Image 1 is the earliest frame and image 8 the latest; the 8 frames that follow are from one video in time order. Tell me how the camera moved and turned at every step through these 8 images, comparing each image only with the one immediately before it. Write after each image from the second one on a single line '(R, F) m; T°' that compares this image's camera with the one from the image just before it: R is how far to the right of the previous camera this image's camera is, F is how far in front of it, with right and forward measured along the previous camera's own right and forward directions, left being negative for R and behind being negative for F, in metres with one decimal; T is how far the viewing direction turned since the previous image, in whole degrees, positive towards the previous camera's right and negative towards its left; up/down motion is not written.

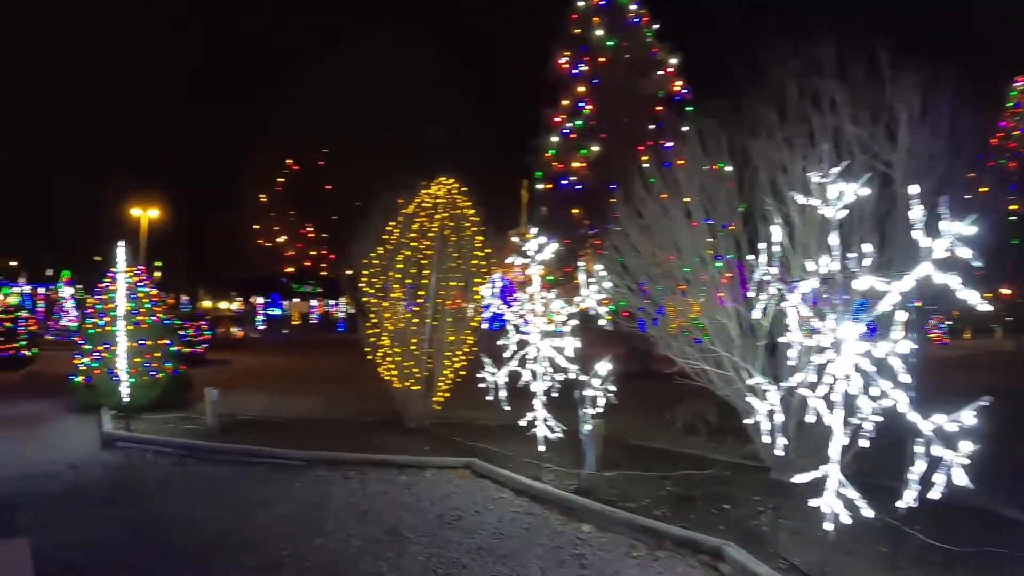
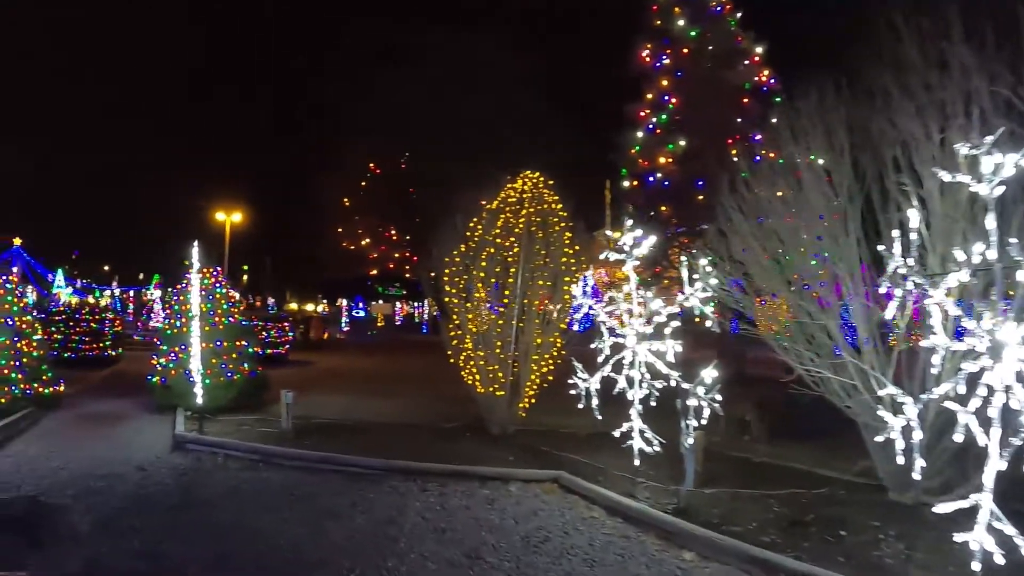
(-0.1, +0.8) m; -4°
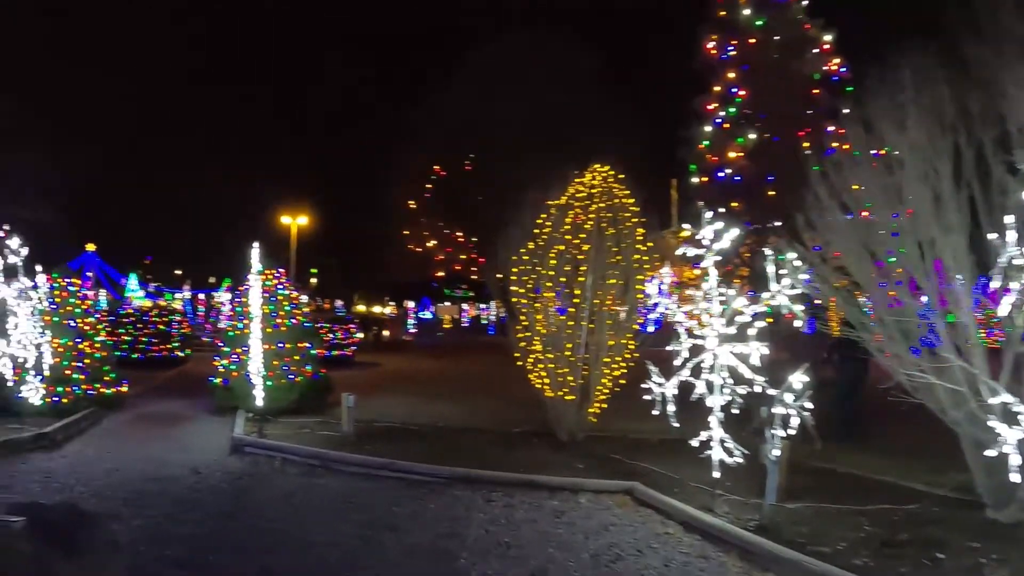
(0.0, +0.5) m; -3°
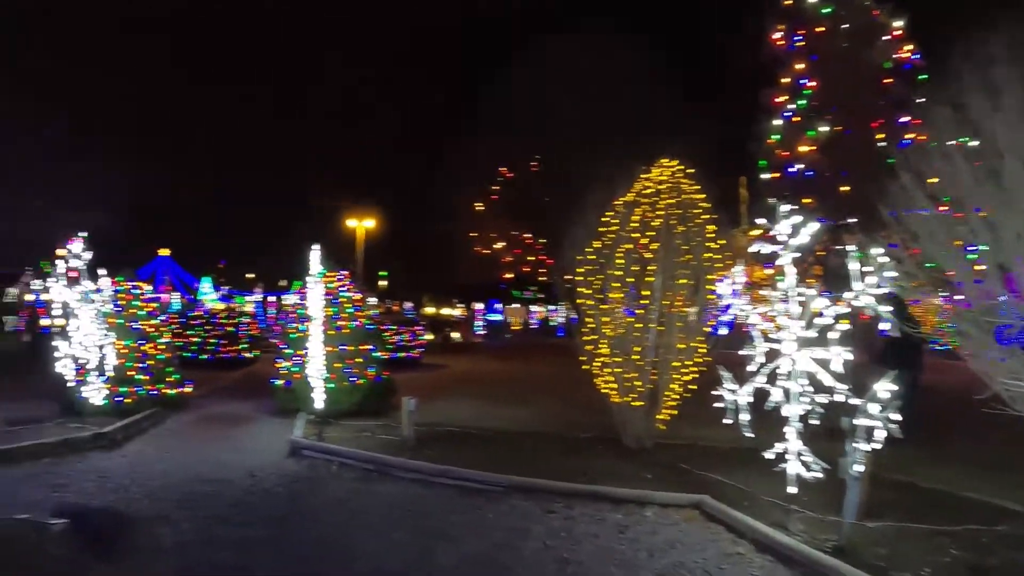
(+0.1, +0.4) m; -4°
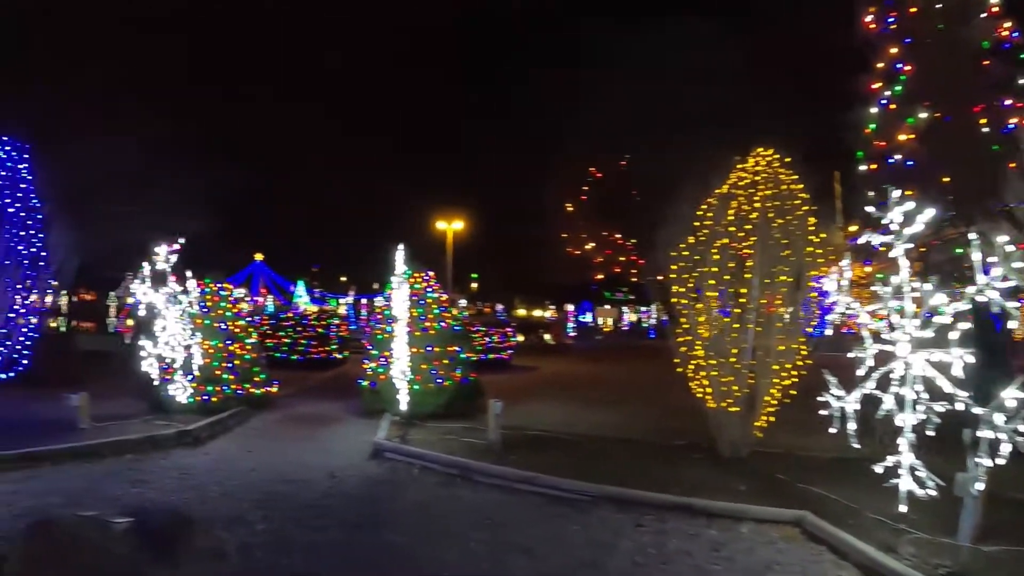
(0.0, +0.4) m; -5°
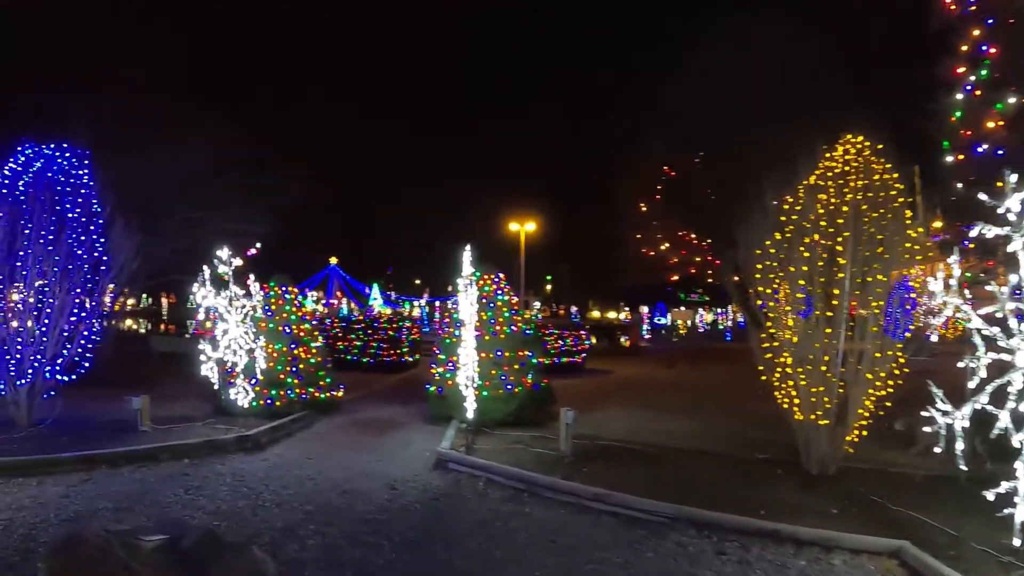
(0.0, +0.6) m; -4°
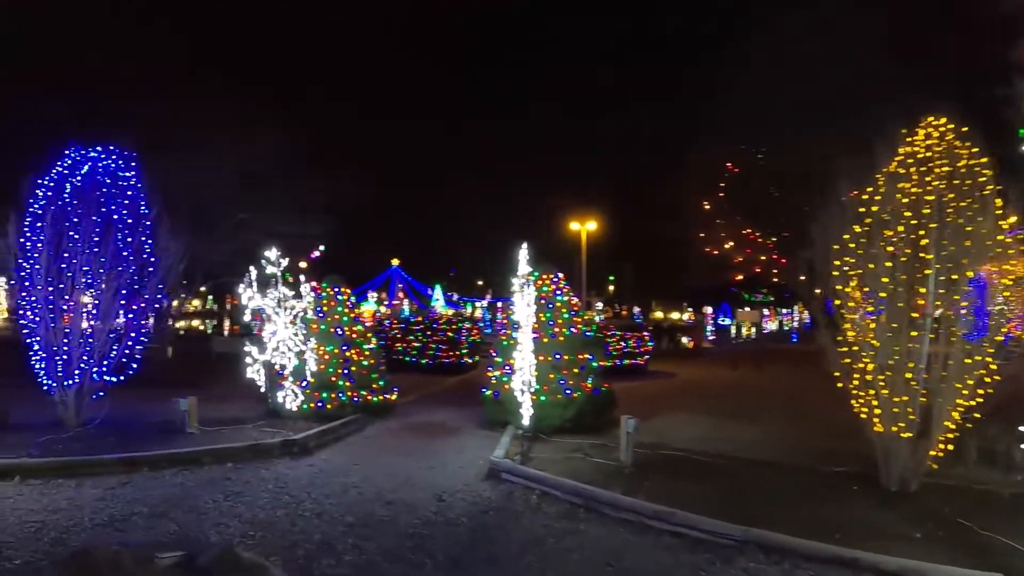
(0.0, +0.6) m; -3°
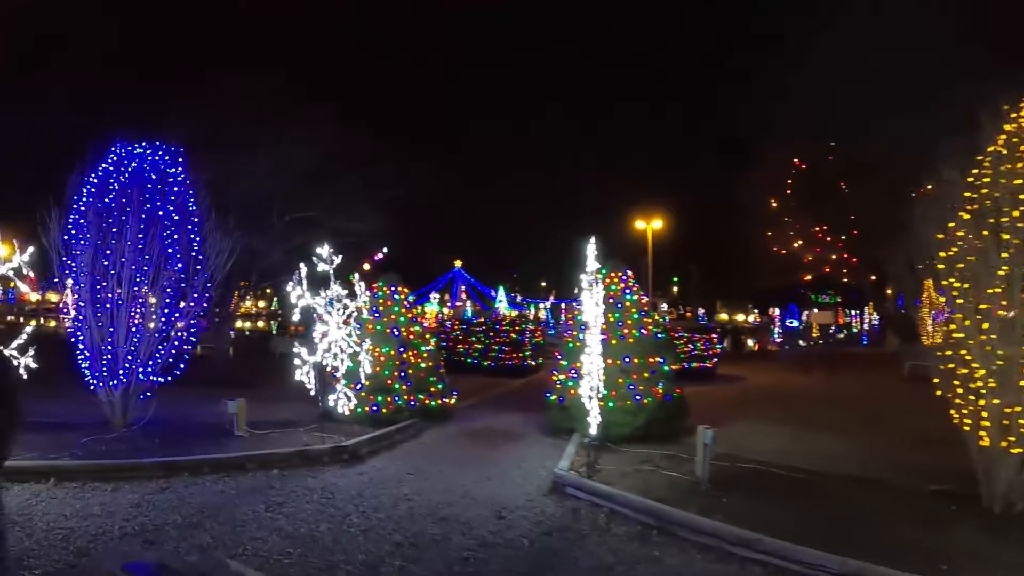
(0.0, +0.9) m; -3°
